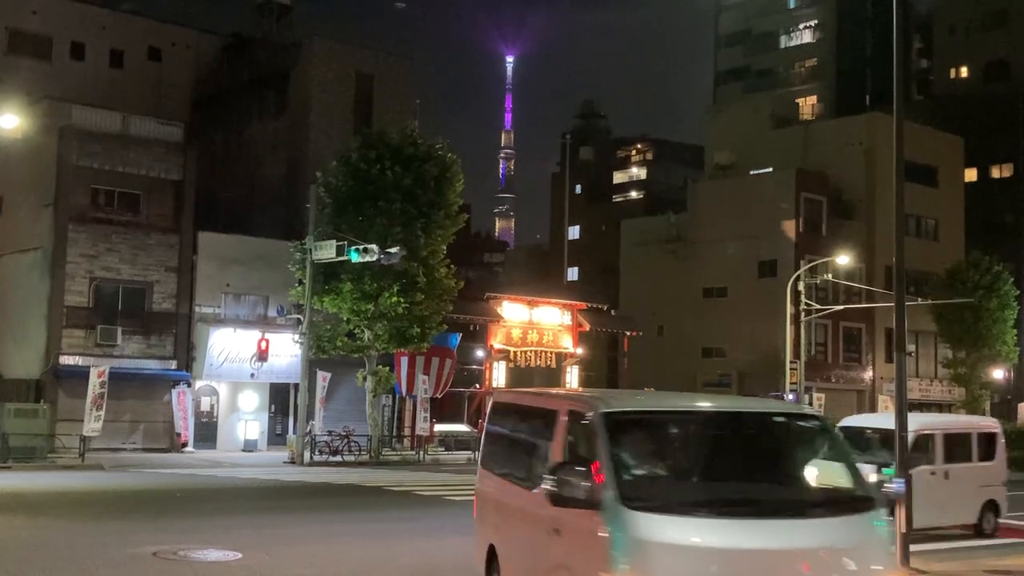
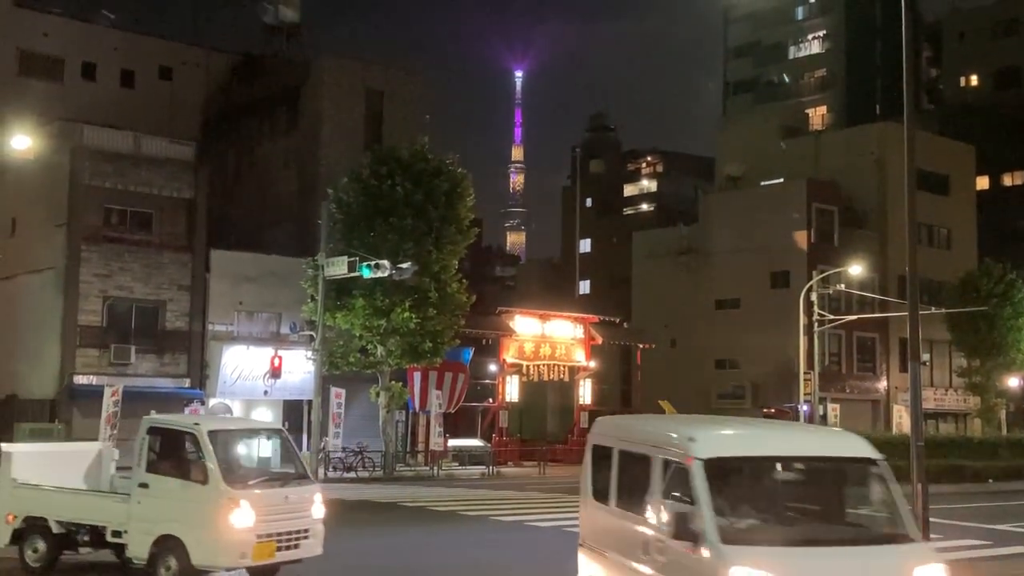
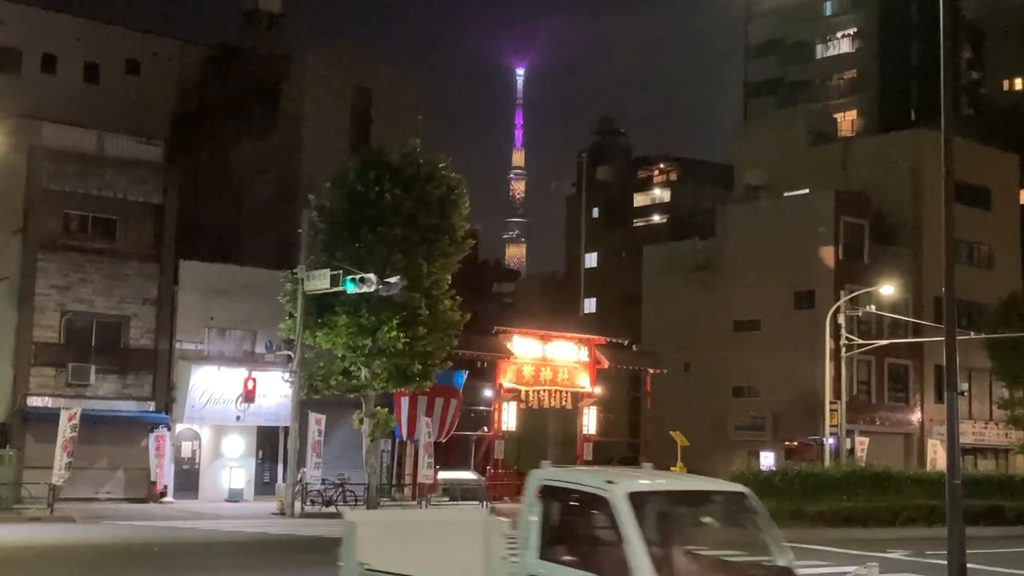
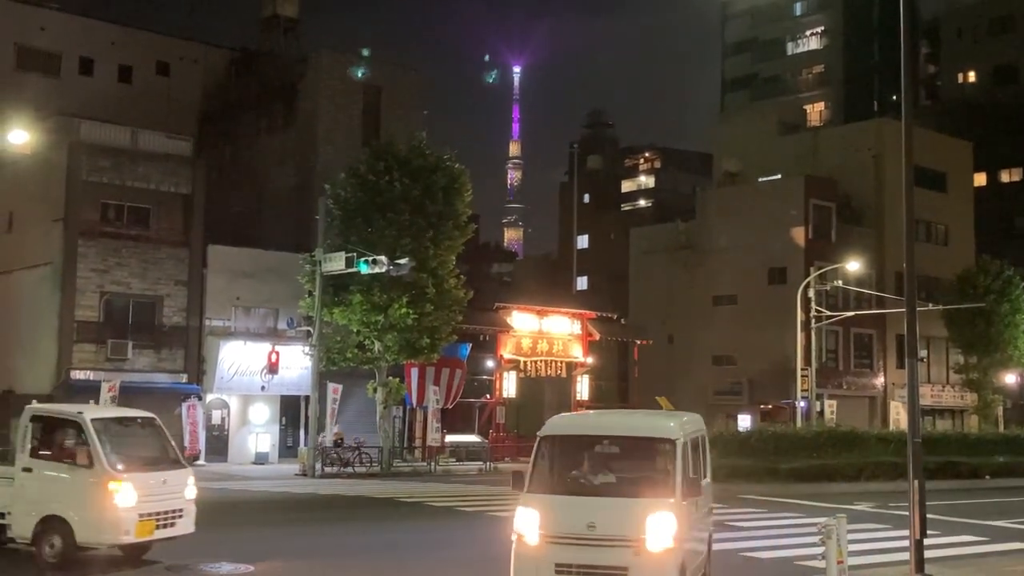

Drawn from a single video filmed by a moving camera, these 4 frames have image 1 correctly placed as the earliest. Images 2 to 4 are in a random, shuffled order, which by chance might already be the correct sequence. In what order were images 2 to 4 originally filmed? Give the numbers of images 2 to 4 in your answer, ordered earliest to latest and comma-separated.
4, 2, 3
